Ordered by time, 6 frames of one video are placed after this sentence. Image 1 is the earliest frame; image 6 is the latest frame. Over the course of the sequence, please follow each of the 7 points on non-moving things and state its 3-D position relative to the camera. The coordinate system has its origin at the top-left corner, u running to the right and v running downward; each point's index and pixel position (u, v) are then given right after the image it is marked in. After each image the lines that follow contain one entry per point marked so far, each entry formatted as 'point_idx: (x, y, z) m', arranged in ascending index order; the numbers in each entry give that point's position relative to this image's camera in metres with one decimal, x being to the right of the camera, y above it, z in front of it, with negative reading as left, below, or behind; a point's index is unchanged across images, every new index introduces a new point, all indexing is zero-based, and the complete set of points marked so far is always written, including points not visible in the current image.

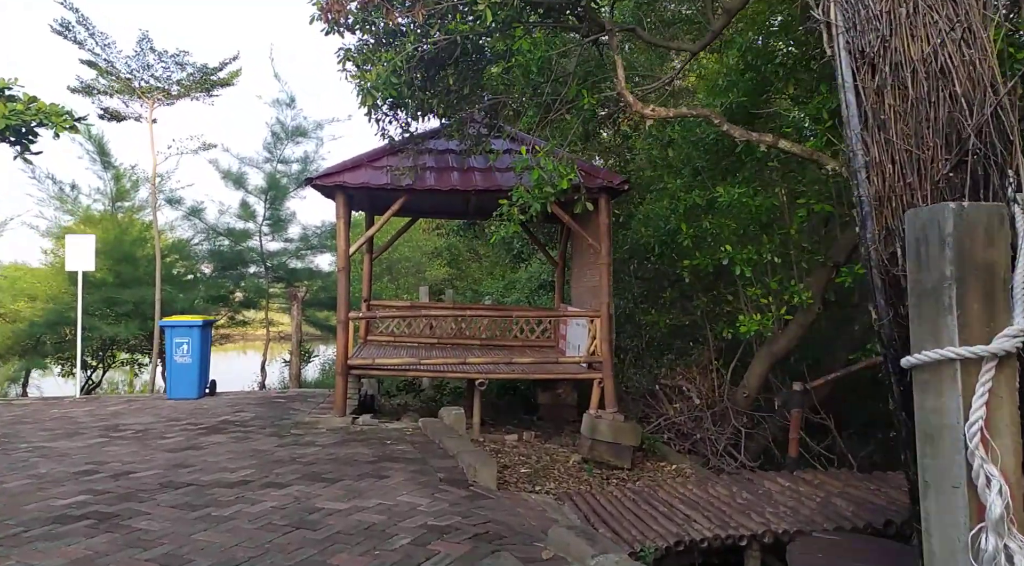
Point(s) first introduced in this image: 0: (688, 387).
0: (+2.1, -1.2, +8.5) m
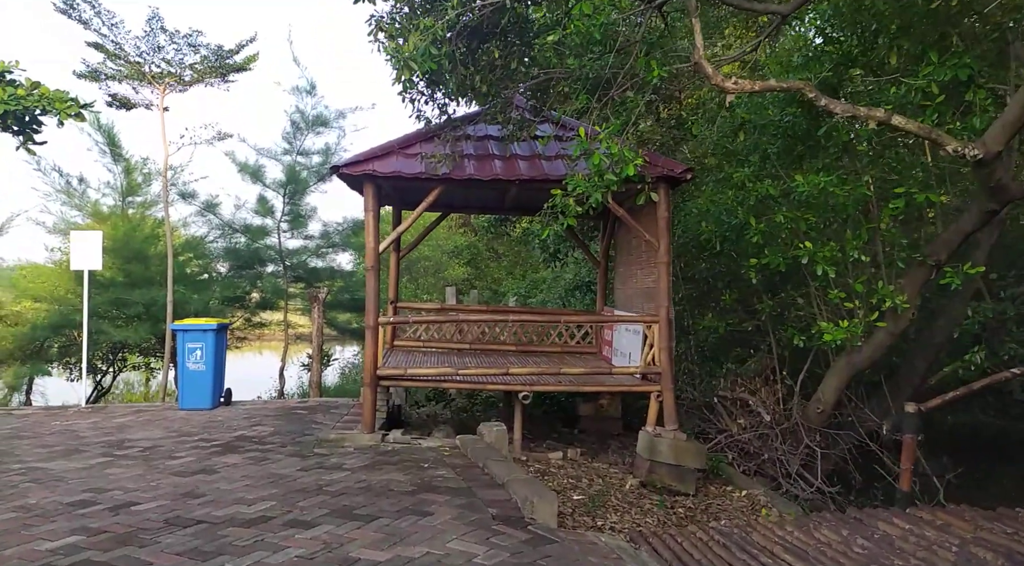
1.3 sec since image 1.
0: (+2.5, -1.2, +7.6) m
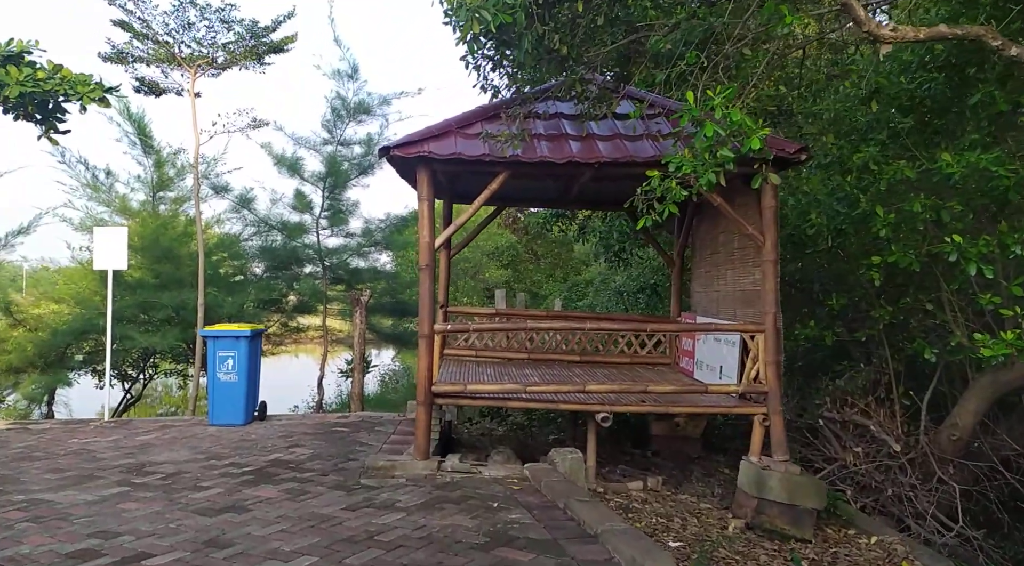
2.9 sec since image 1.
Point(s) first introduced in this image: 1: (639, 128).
0: (+3.2, -1.3, +6.4) m
1: (+1.1, +1.3, +6.1) m
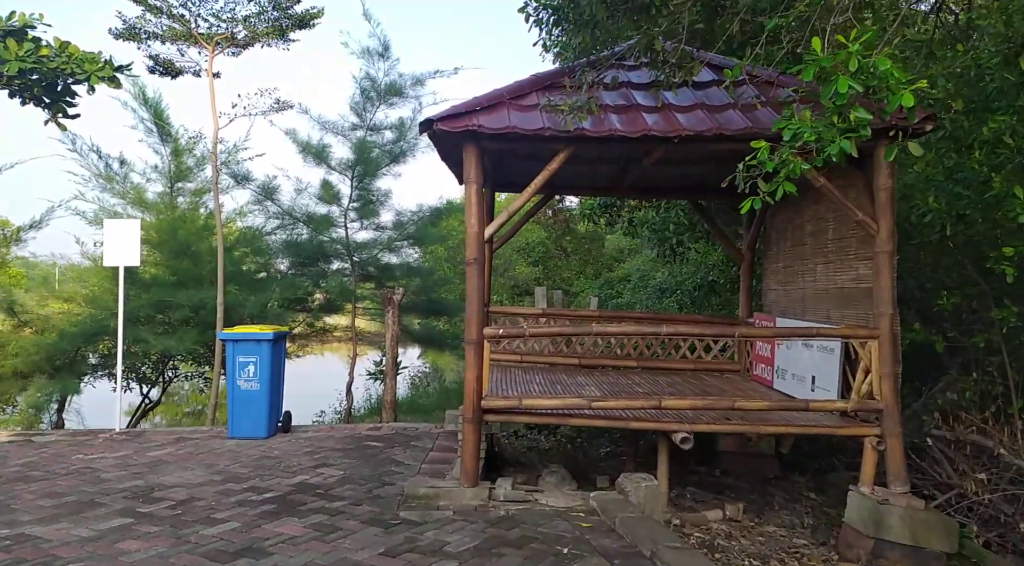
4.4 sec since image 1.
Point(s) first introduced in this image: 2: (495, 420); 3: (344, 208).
0: (+3.7, -1.2, +5.4) m
1: (+1.5, +1.3, +5.2) m
2: (-0.1, -1.0, +5.2) m
3: (-2.3, +1.0, +9.8) m
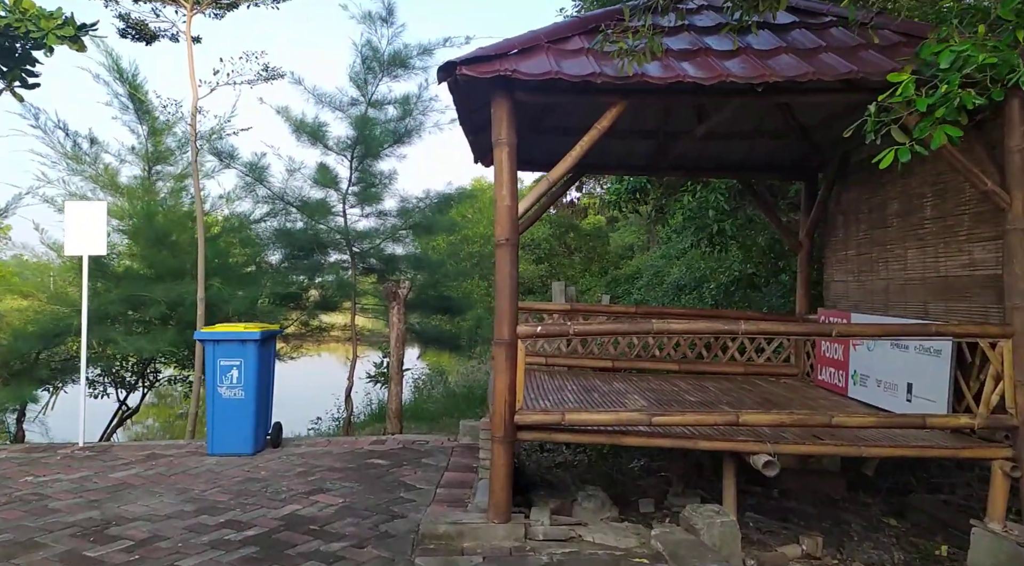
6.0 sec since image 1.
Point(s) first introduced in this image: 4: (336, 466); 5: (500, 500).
0: (+3.9, -1.1, +4.5) m
1: (+1.8, +1.4, +4.2) m
2: (+0.1, -0.9, +4.2) m
3: (-2.1, +1.1, +8.8) m
4: (-1.4, -1.5, +5.7) m
5: (-0.1, -1.2, +4.0) m
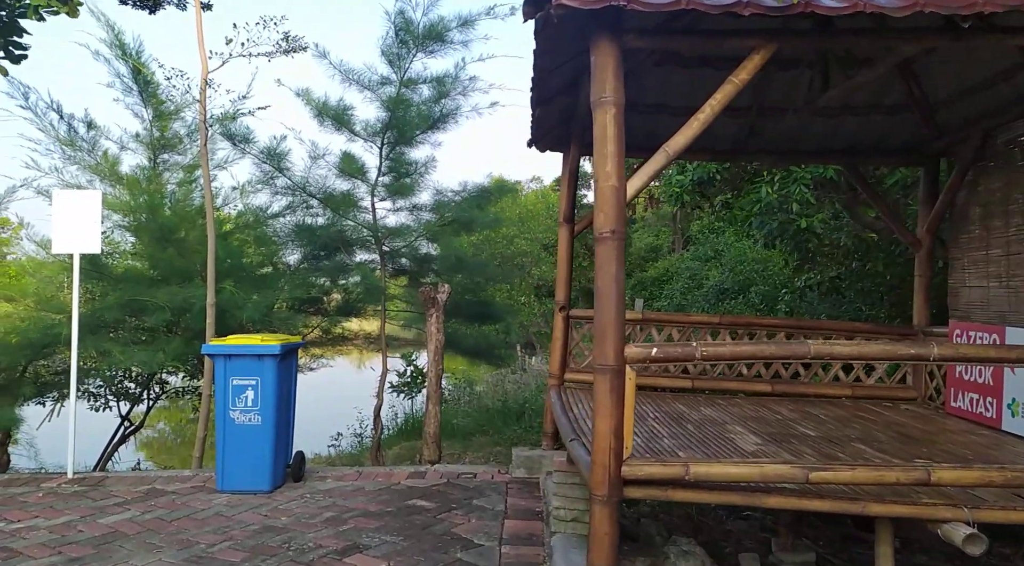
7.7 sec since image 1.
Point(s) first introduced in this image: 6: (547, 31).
0: (+4.4, -1.2, +3.4) m
1: (+2.2, +1.4, +3.1) m
2: (+0.6, -1.0, +3.2) m
3: (-1.5, +1.1, +7.8) m
4: (-0.9, -1.5, +4.7) m
5: (+0.4, -1.3, +3.0) m
6: (+0.2, +1.1, +3.2) m
